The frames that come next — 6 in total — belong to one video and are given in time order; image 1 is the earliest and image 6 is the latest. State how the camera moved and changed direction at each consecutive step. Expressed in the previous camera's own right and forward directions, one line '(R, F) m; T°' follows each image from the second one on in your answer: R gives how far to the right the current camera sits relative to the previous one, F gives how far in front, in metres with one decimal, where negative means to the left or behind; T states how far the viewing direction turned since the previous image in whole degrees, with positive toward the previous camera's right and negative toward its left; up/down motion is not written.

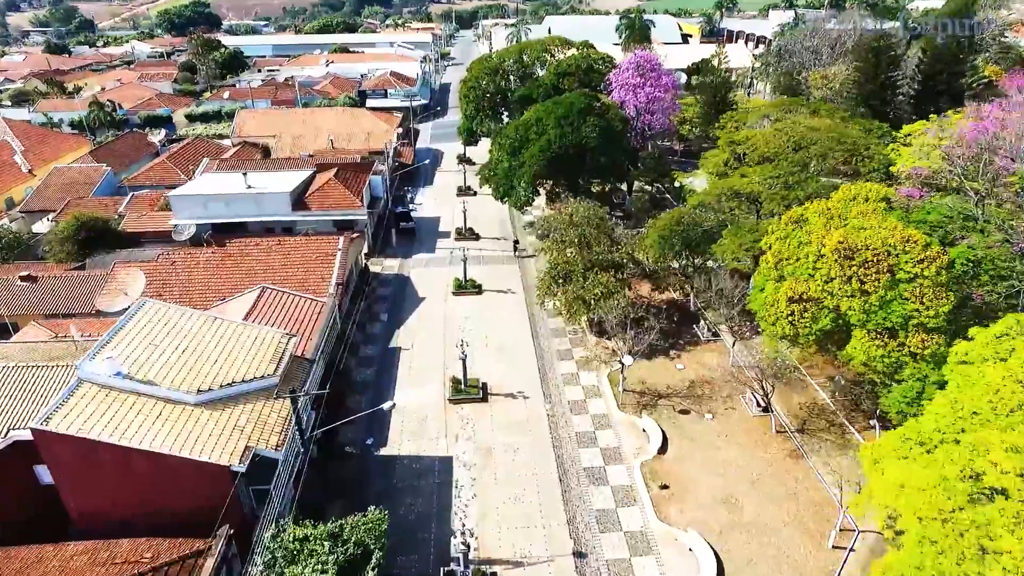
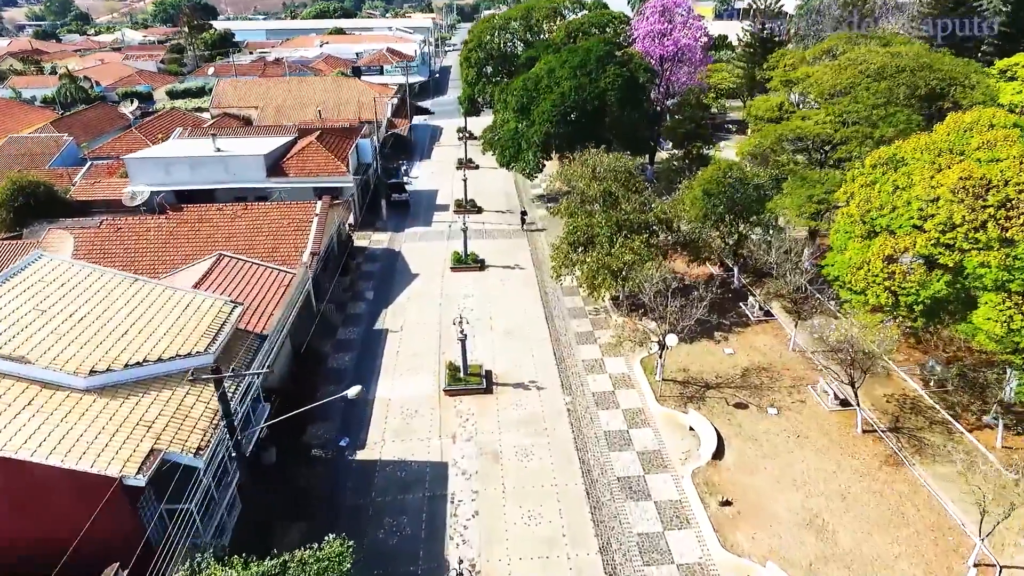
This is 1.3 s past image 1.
(-0.3, +5.2) m; 0°
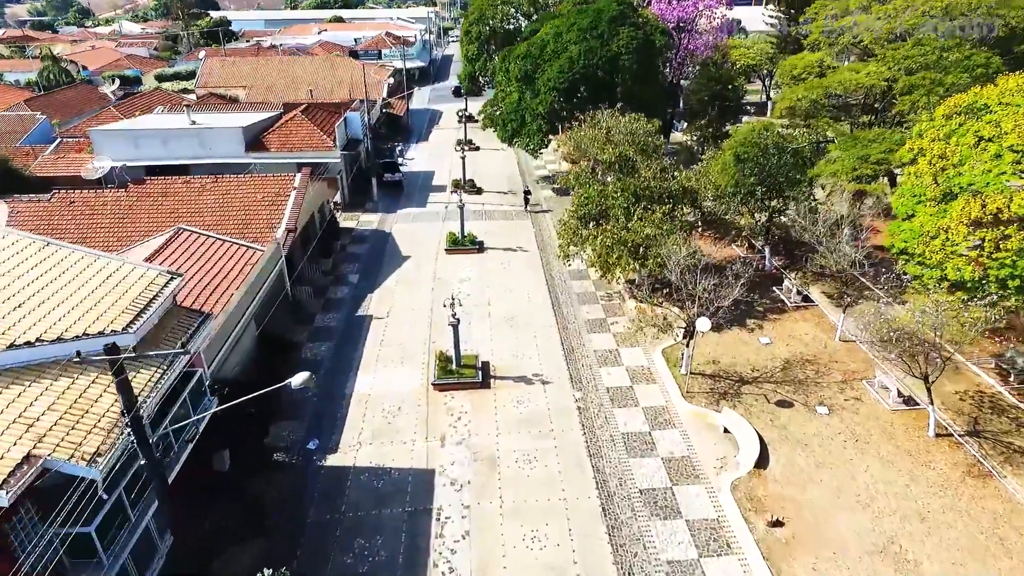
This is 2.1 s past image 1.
(+0.1, +3.1) m; 0°
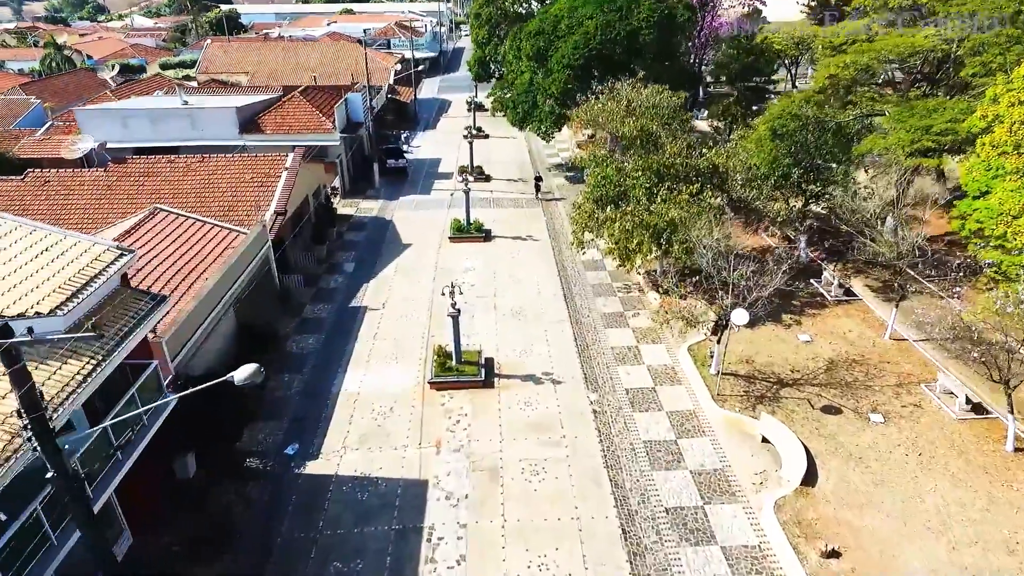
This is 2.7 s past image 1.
(+0.1, +2.1) m; -1°
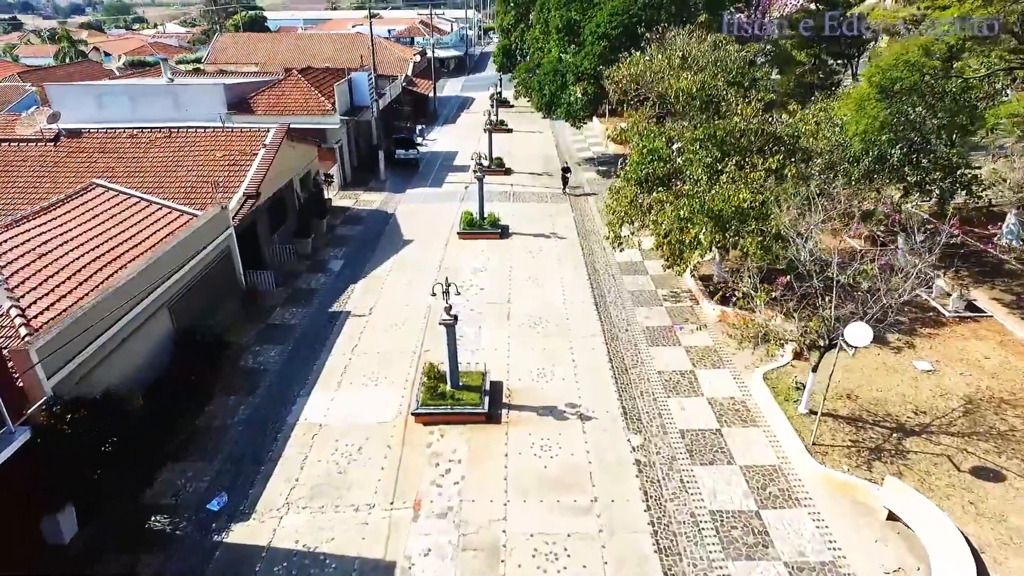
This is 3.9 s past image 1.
(+0.2, +4.2) m; -2°
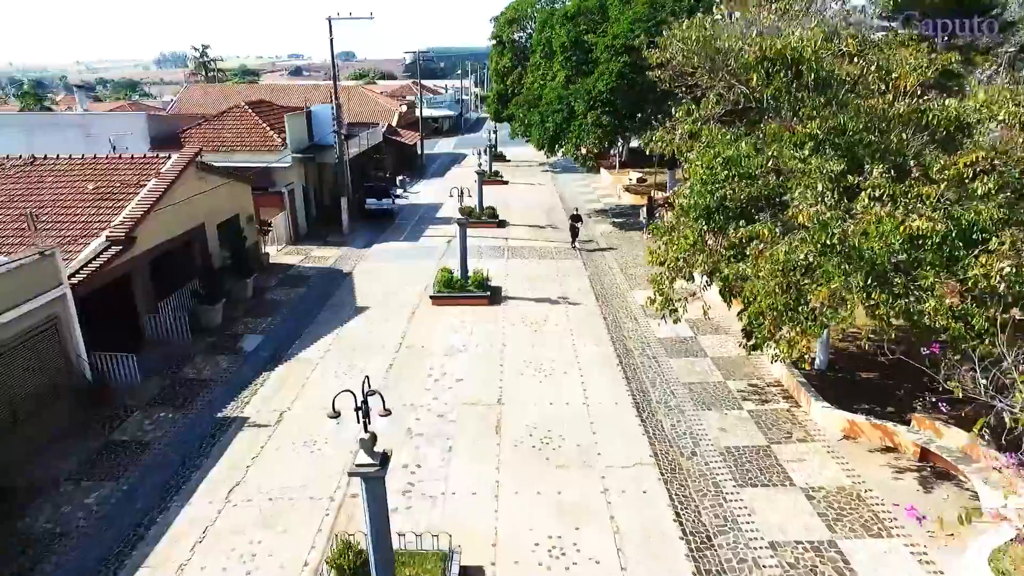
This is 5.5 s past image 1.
(+0.1, +6.0) m; 0°
